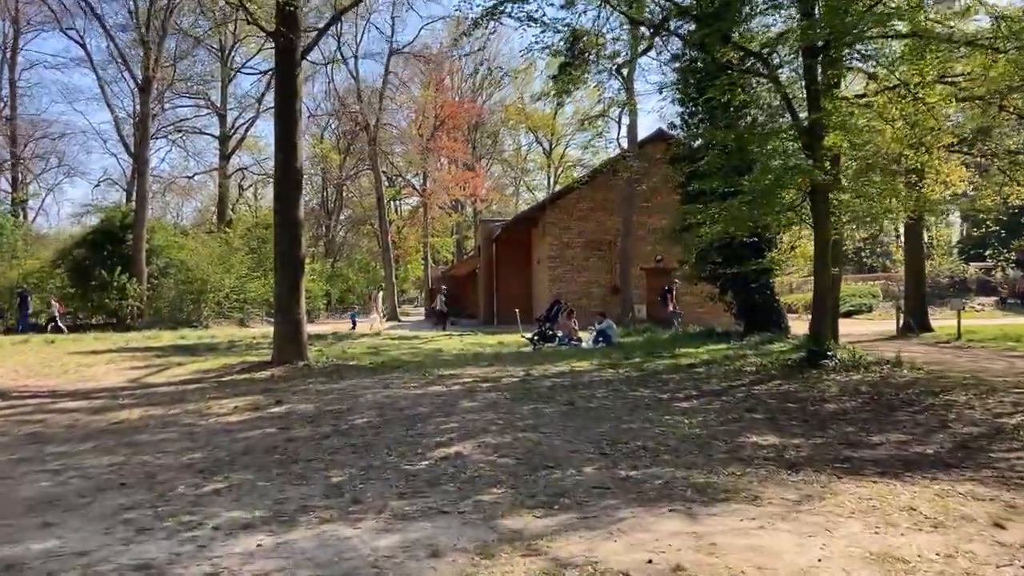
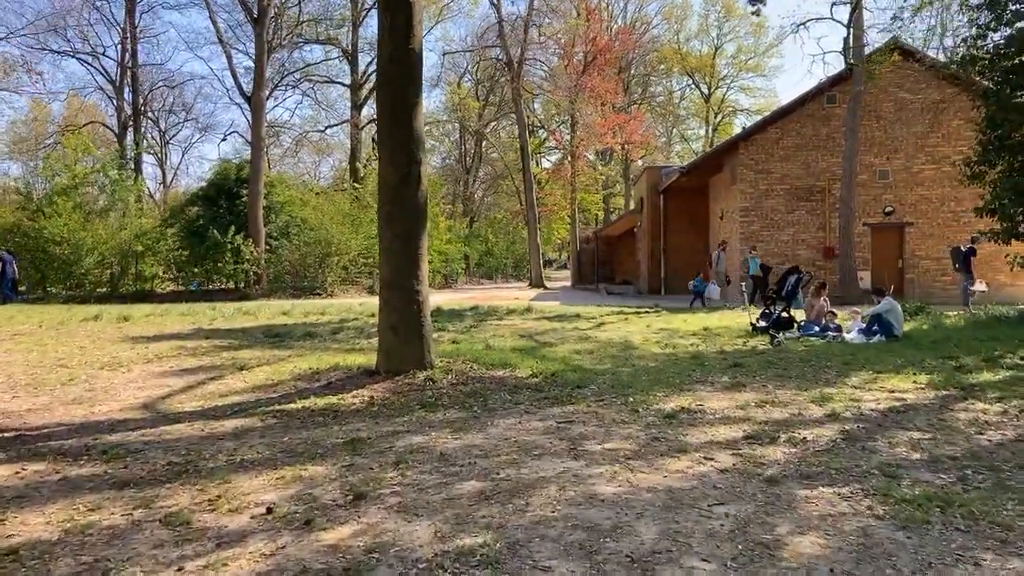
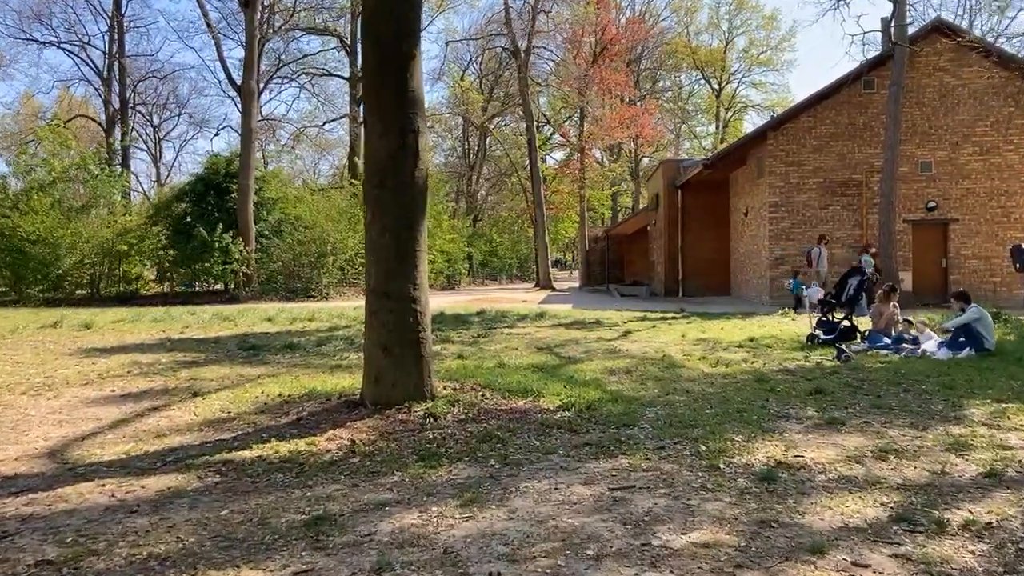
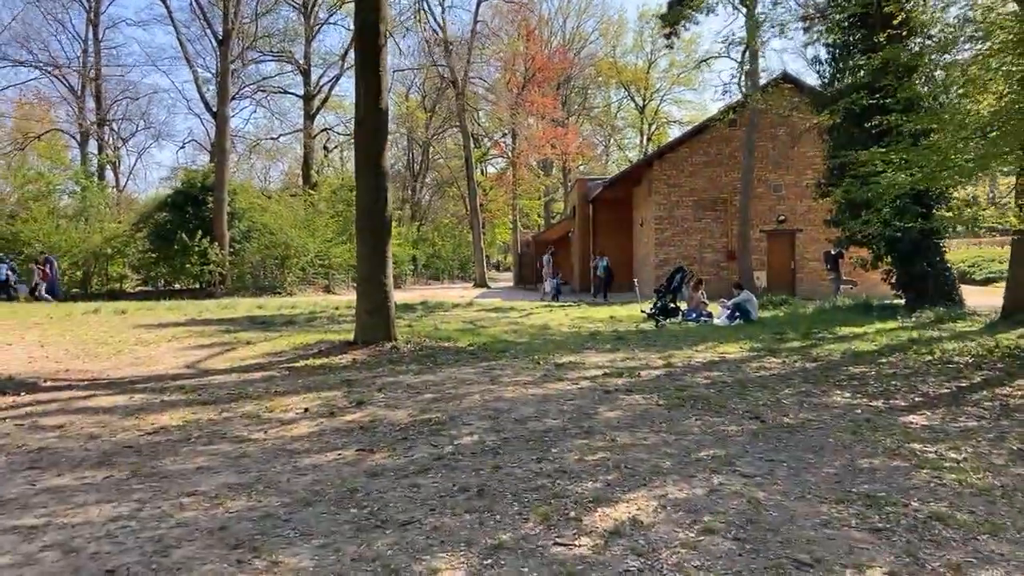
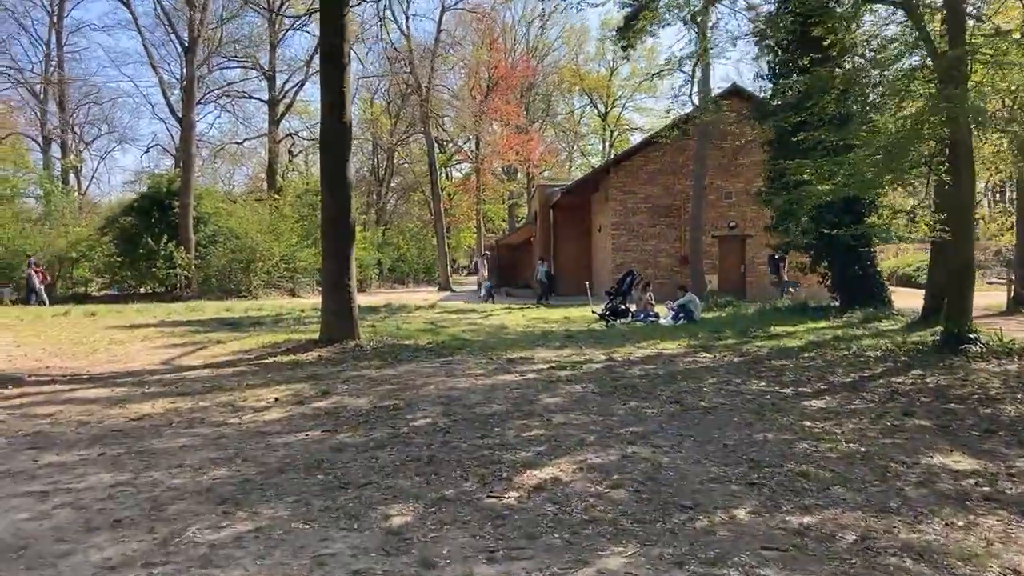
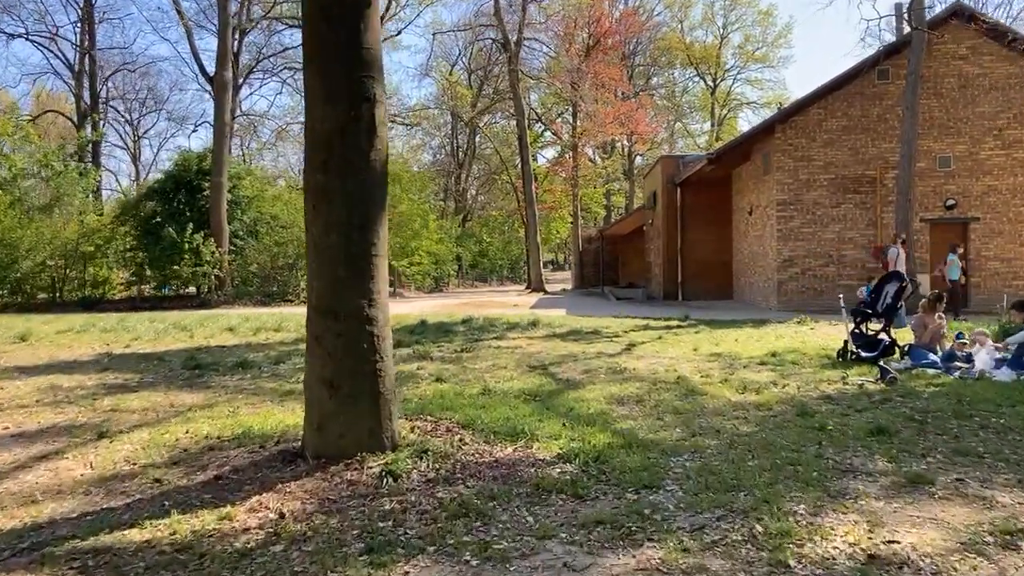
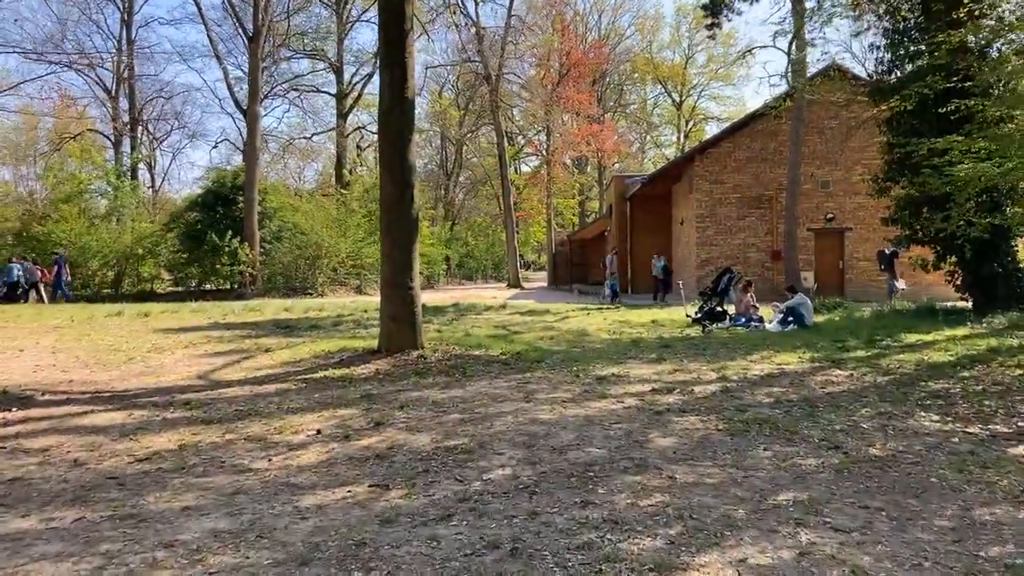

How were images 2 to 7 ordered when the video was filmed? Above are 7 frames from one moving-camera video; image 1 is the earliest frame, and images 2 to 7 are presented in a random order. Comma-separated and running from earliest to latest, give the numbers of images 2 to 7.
5, 4, 7, 2, 3, 6
